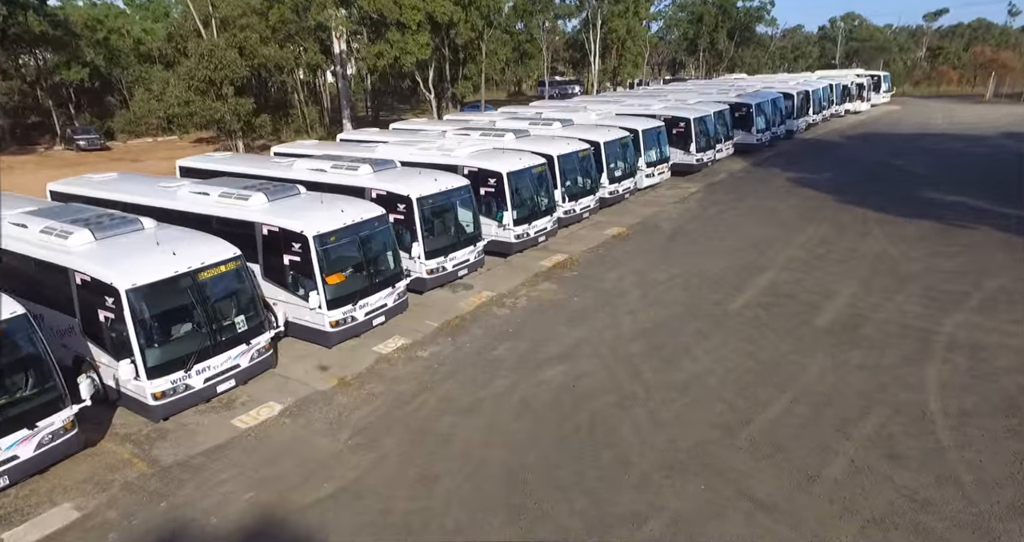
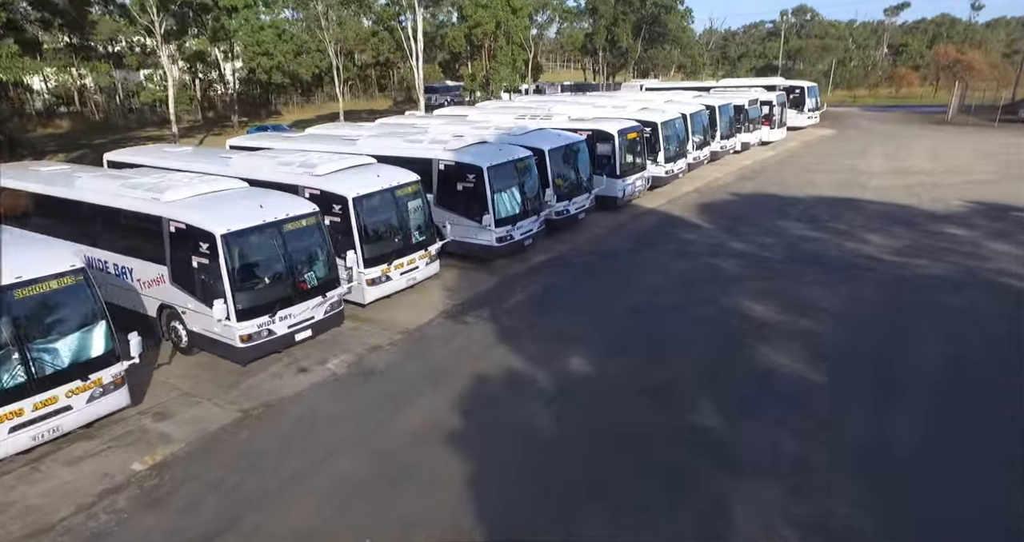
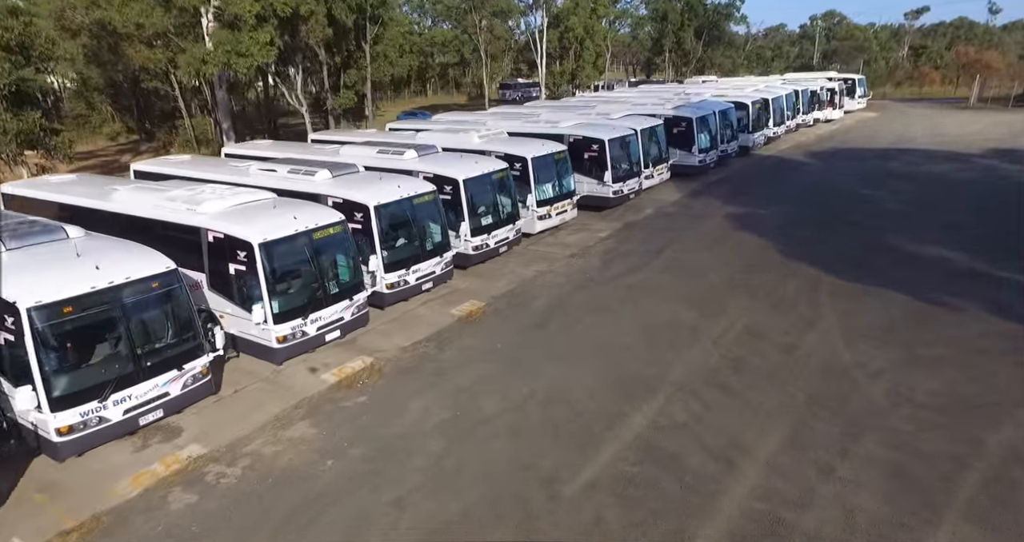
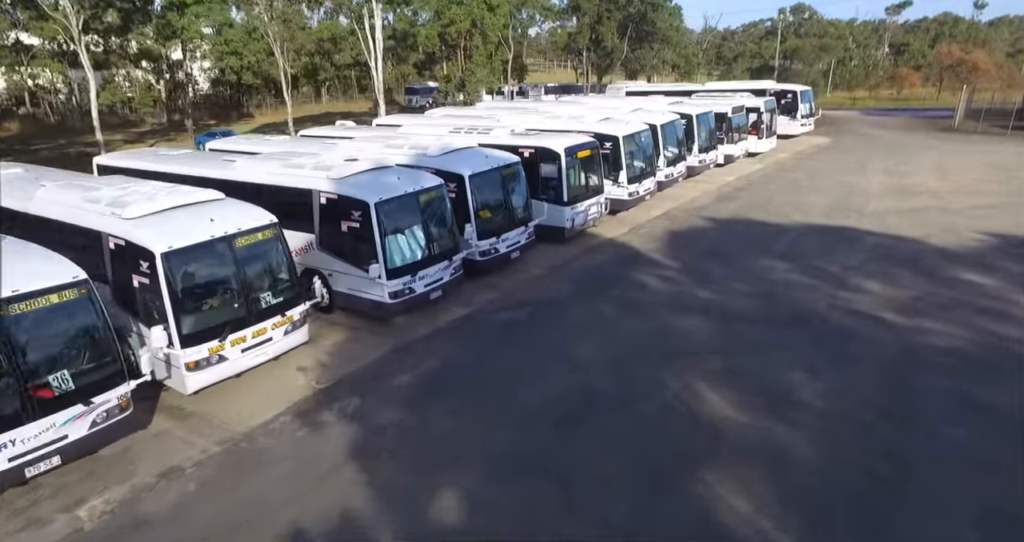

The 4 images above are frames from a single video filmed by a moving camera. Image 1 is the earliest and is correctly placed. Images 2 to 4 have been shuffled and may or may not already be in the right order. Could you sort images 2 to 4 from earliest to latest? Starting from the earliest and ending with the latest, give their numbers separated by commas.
3, 2, 4
